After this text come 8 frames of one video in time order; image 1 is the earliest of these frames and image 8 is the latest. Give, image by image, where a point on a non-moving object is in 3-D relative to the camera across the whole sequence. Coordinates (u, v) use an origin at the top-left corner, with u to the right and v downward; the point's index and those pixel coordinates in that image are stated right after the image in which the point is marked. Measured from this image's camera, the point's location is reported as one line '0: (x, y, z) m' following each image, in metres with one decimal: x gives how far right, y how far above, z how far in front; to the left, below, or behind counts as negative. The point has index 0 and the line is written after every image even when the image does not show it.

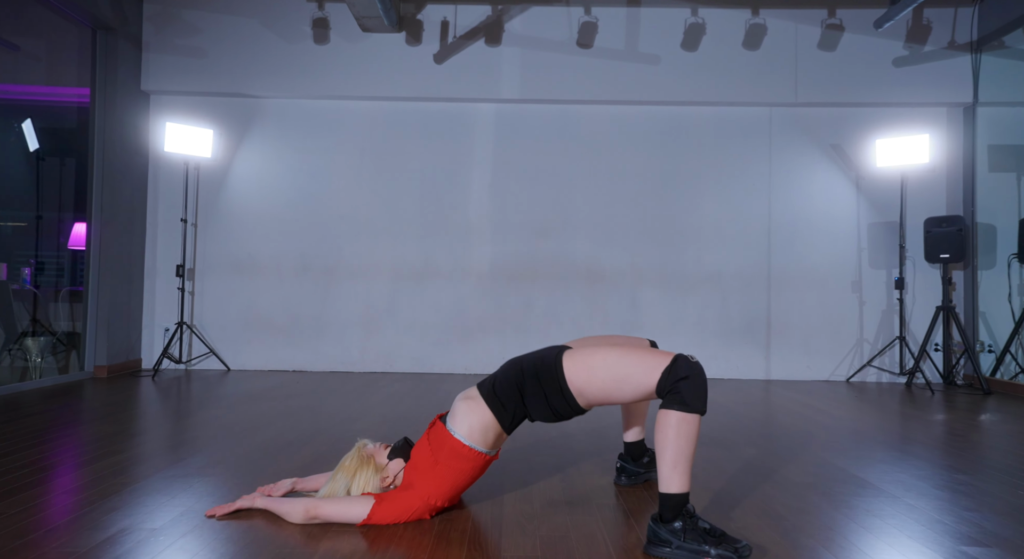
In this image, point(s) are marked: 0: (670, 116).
0: (+1.4, +1.5, +5.4) m
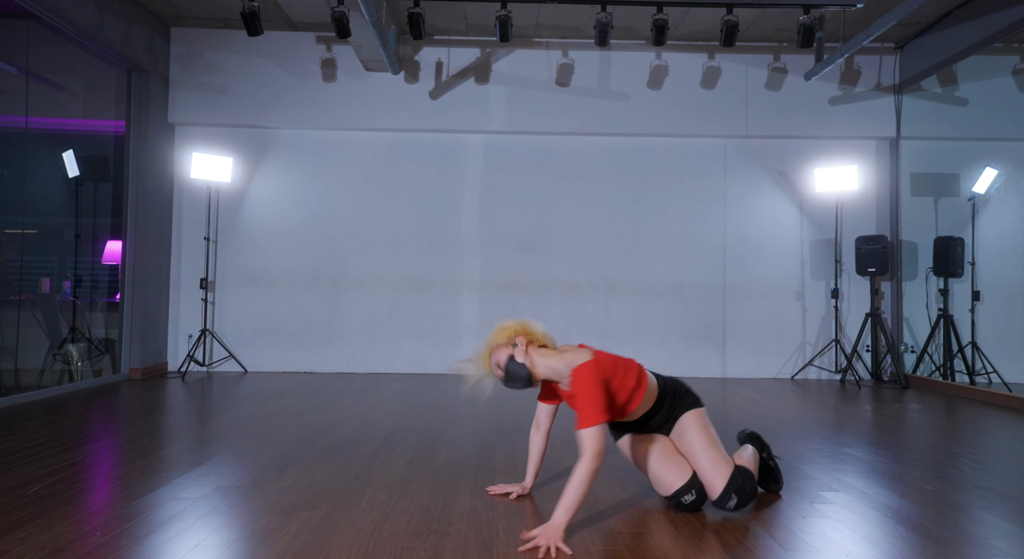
0: (+1.3, +1.4, +6.1) m
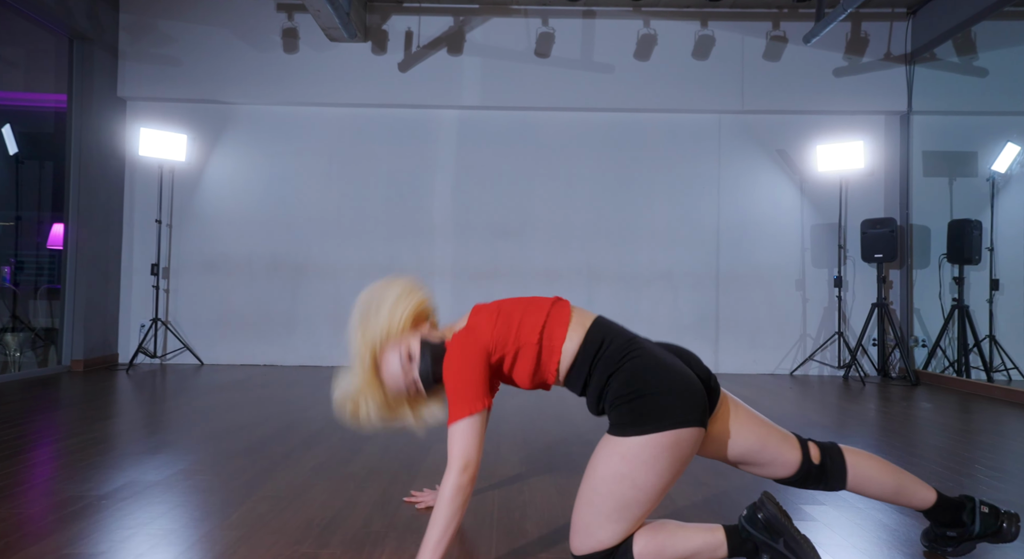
0: (+1.1, +1.5, +5.6) m
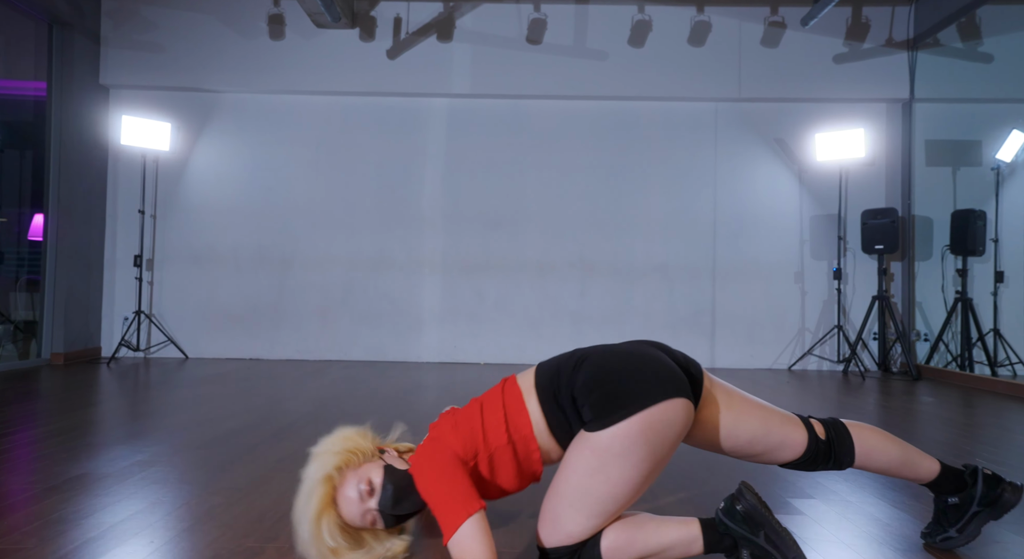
0: (+1.0, +1.6, +5.5) m
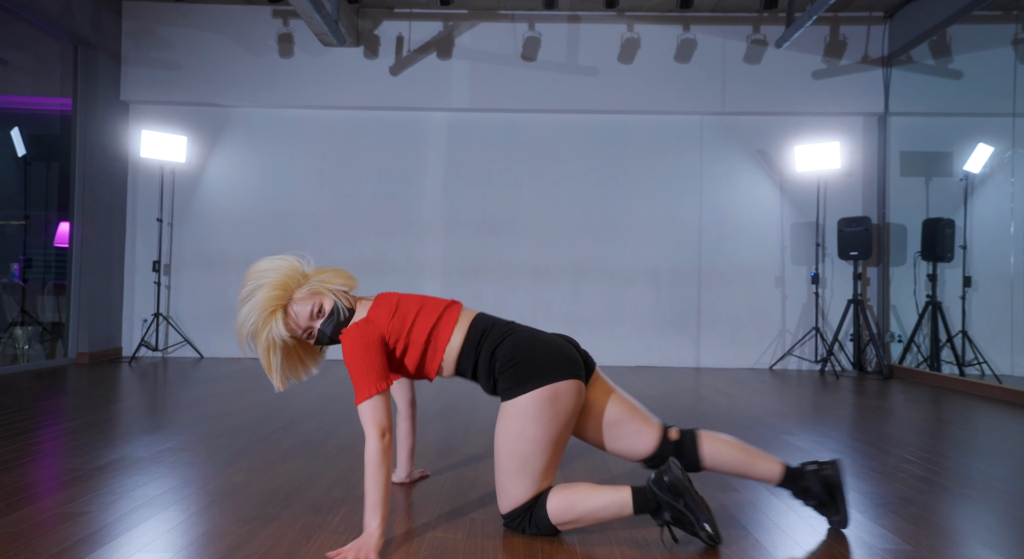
0: (+0.9, +1.5, +5.8) m
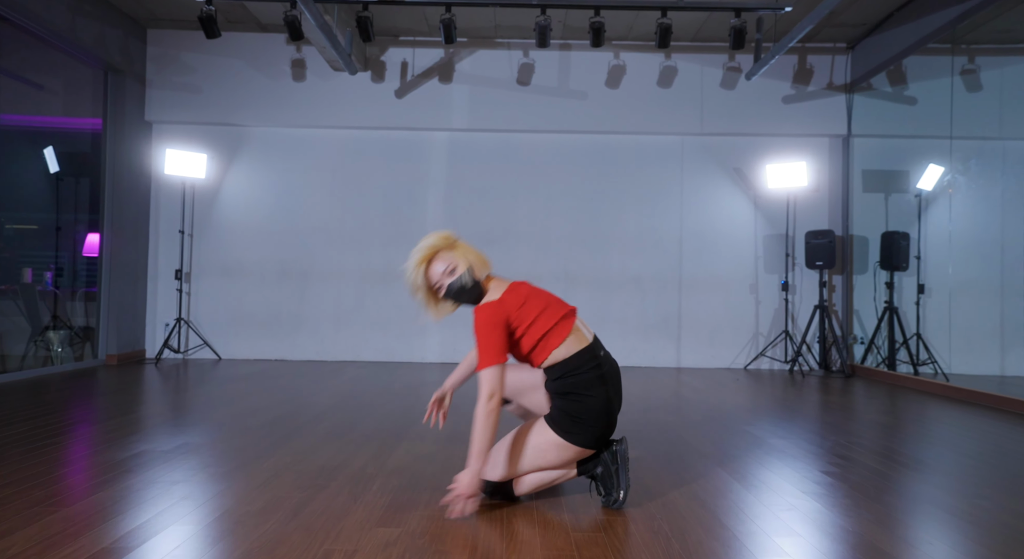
0: (+0.9, +1.4, +6.3) m
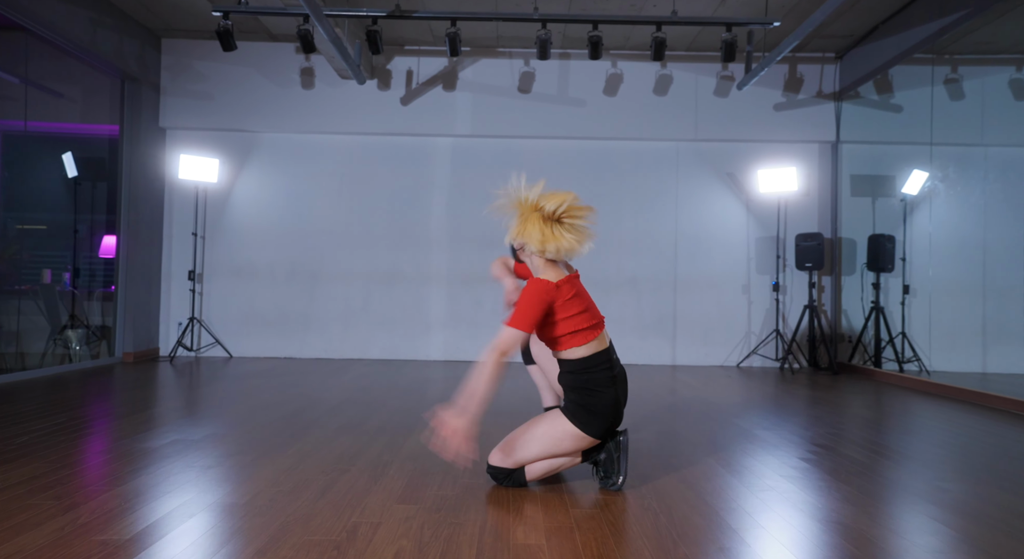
0: (+0.9, +1.4, +6.5) m
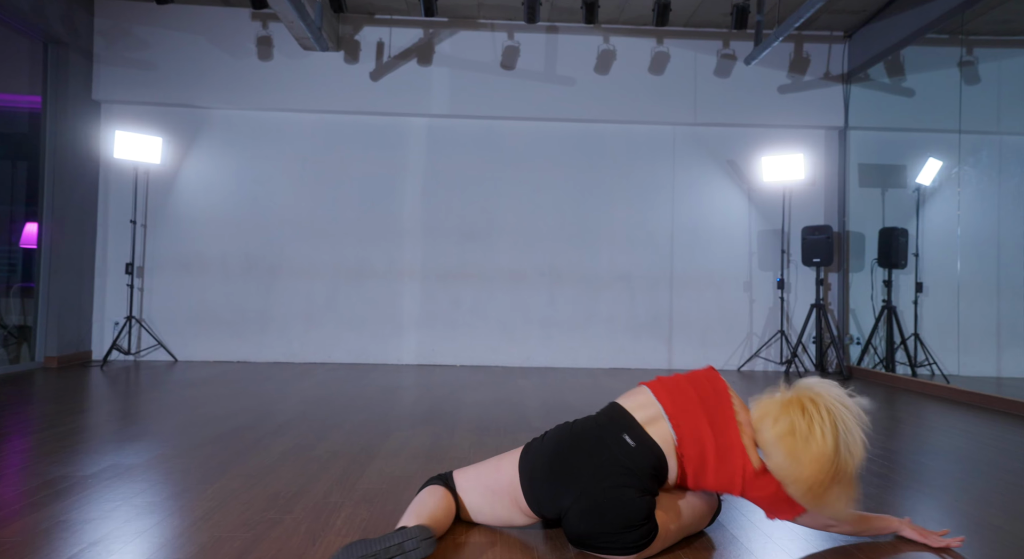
0: (+0.7, +1.5, +6.0) m
